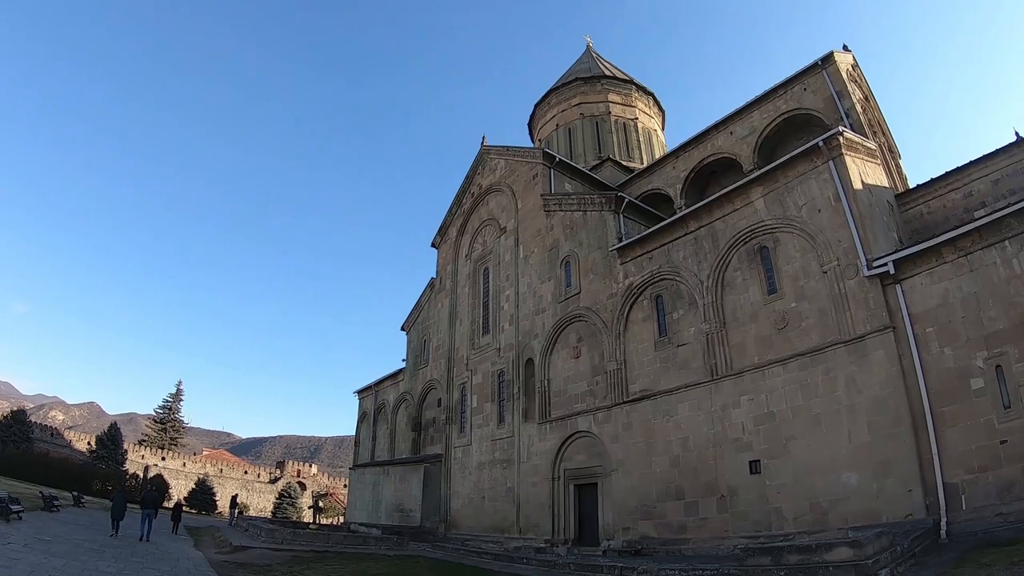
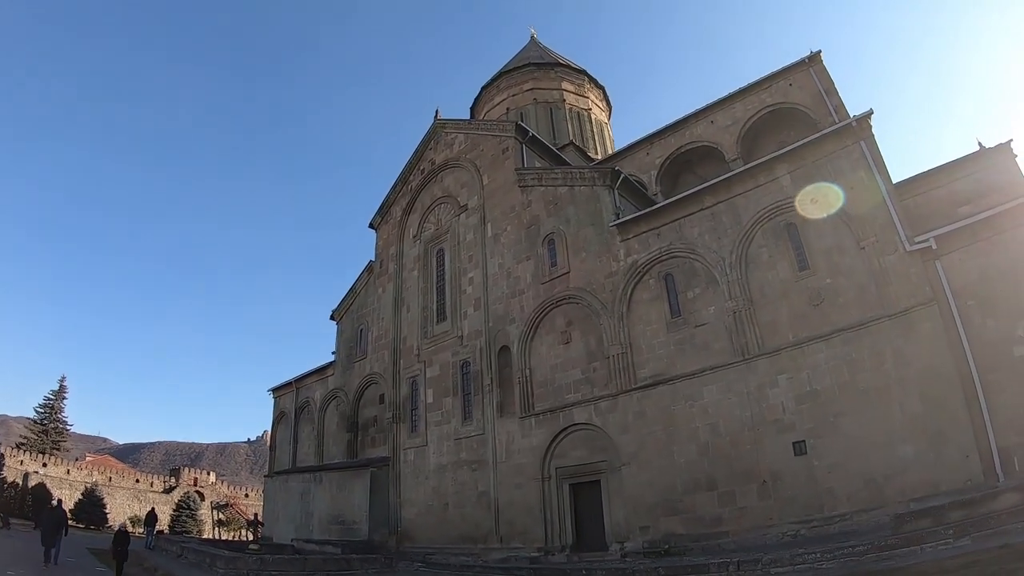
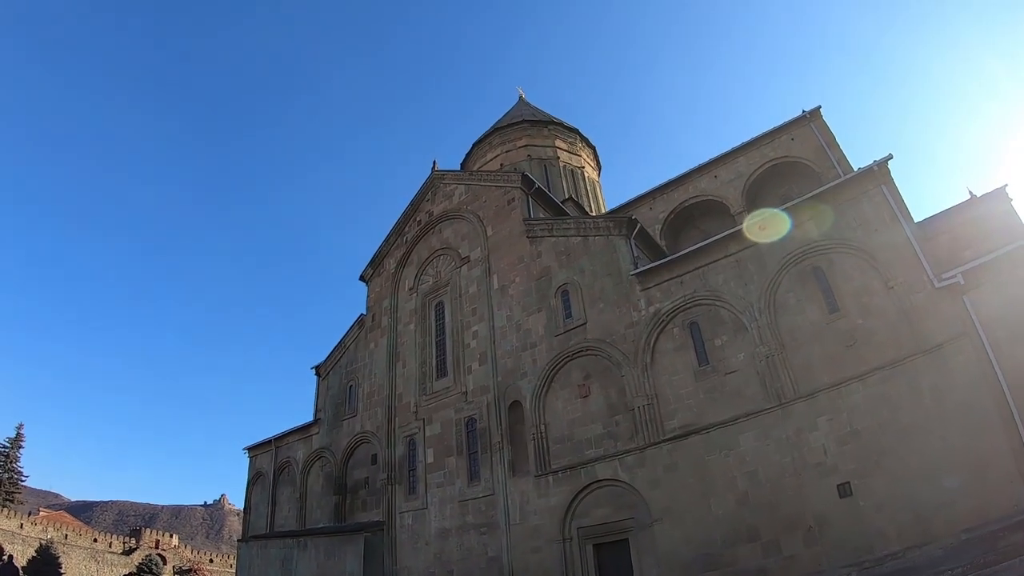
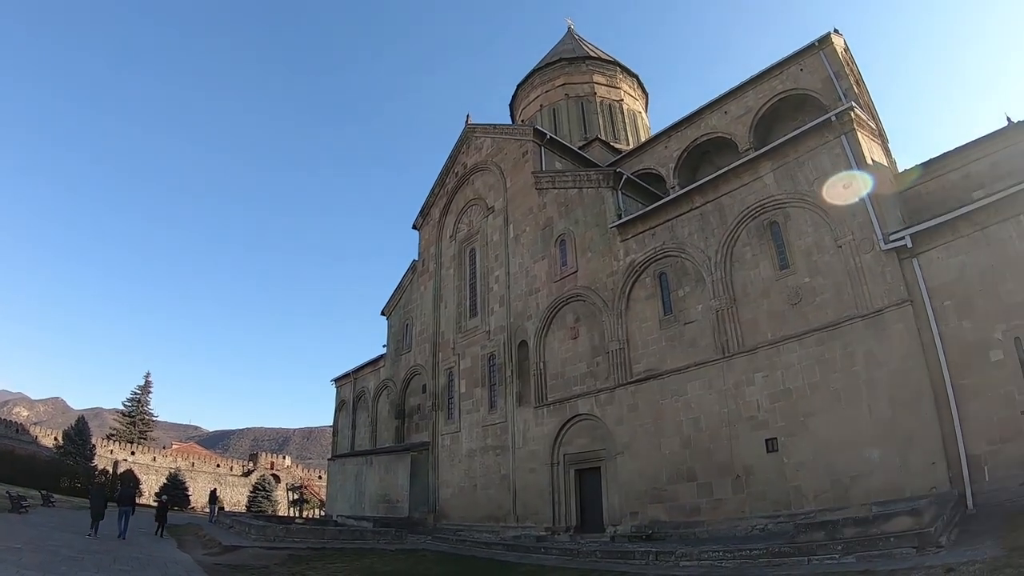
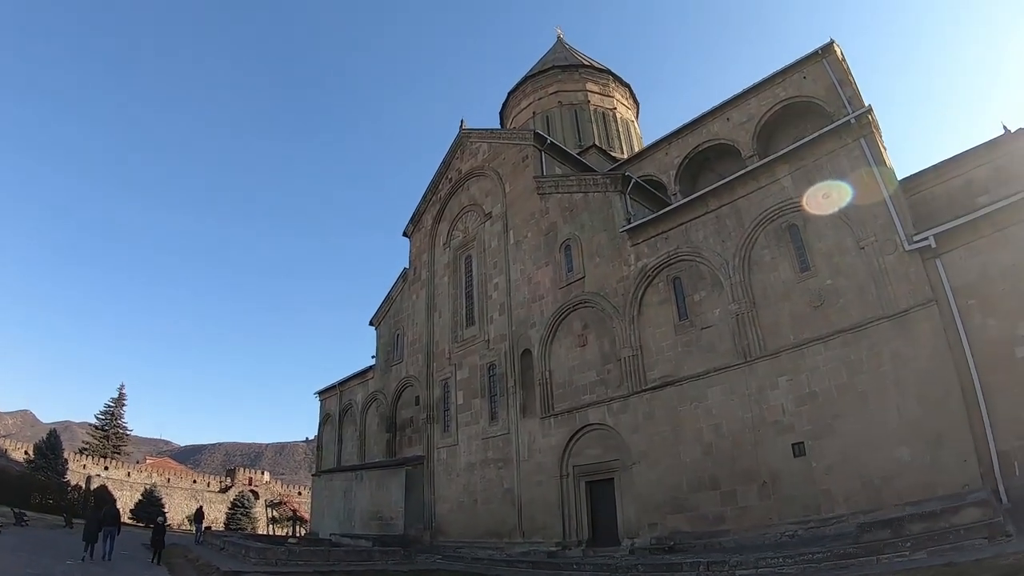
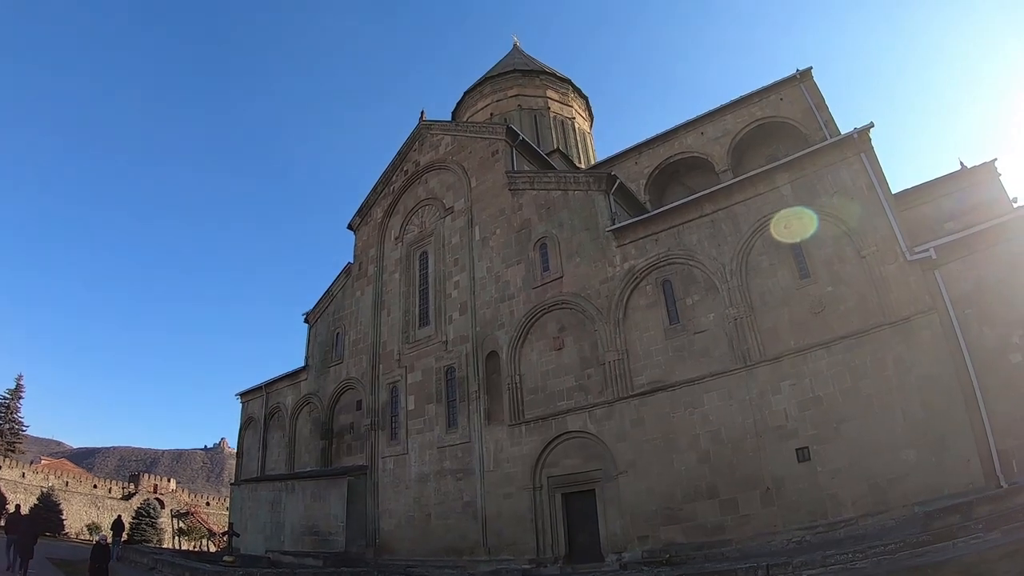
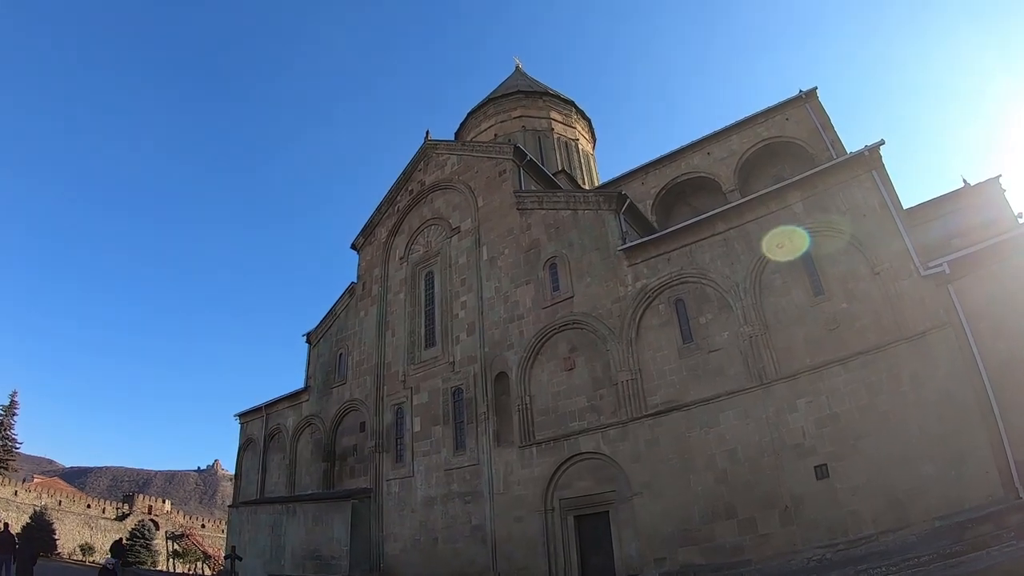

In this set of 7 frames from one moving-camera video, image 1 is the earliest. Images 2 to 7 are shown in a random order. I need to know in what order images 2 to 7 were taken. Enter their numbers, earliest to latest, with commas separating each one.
4, 5, 2, 6, 7, 3
